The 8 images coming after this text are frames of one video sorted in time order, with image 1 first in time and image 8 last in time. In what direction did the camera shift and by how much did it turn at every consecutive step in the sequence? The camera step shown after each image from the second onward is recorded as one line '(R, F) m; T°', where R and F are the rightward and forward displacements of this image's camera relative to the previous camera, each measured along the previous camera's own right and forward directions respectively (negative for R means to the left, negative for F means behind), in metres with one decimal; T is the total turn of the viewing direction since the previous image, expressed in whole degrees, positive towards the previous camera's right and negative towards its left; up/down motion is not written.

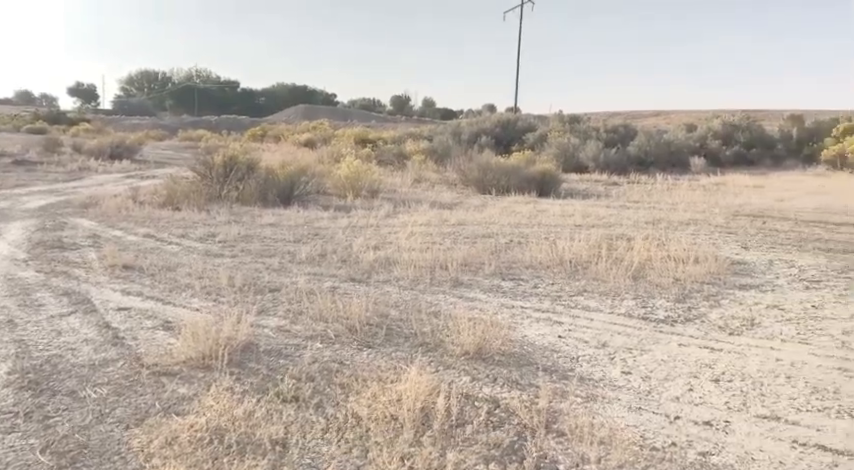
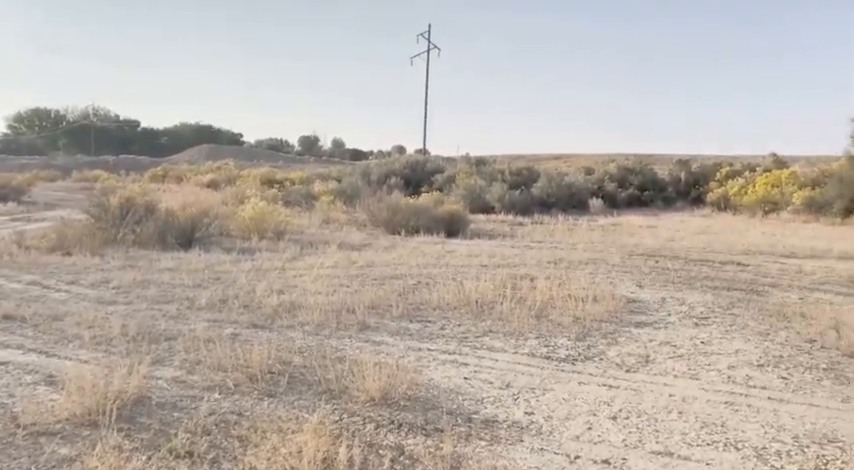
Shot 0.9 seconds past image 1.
(+0.3, 0.0) m; +6°
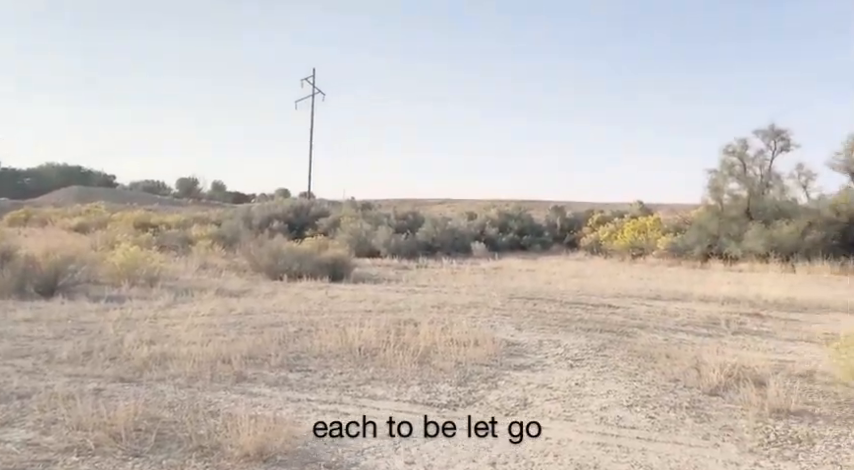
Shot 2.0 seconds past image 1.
(+0.4, 0.0) m; +8°
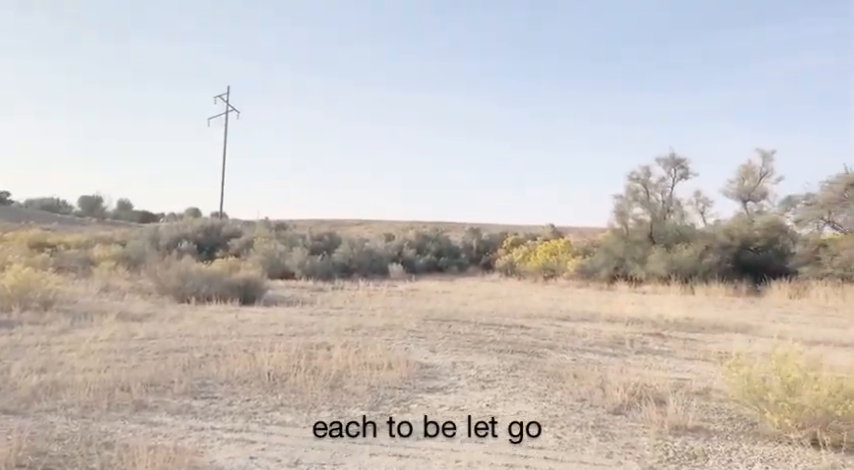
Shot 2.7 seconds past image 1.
(+0.3, 0.0) m; +6°
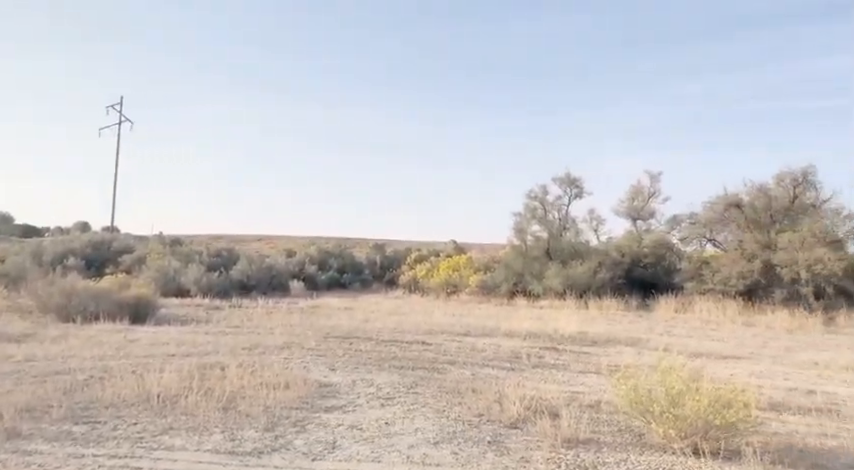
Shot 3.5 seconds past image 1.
(+0.4, 0.0) m; +6°
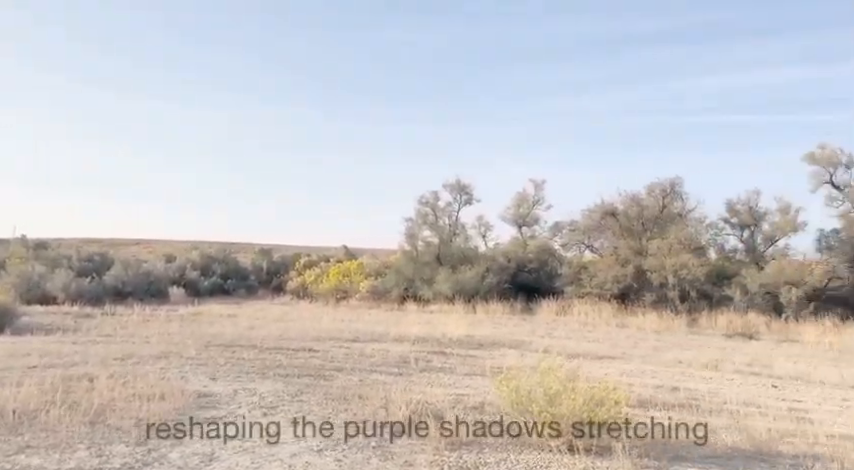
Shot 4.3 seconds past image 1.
(+0.3, 0.0) m; +8°
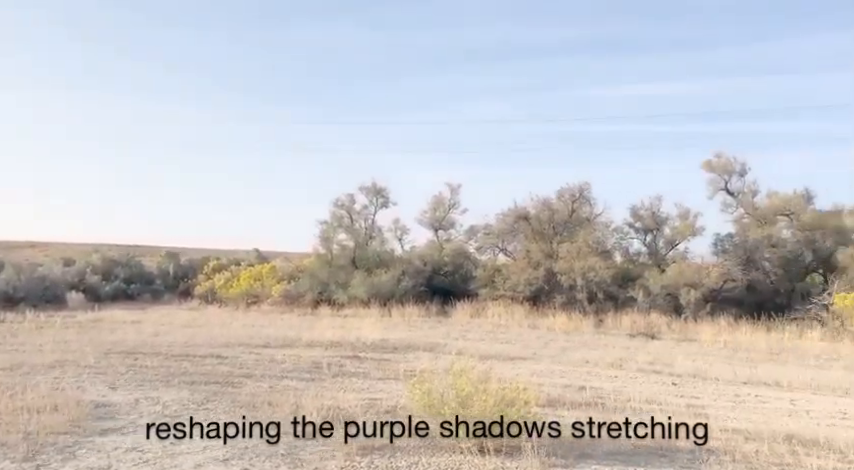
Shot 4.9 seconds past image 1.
(+0.3, 0.0) m; +6°
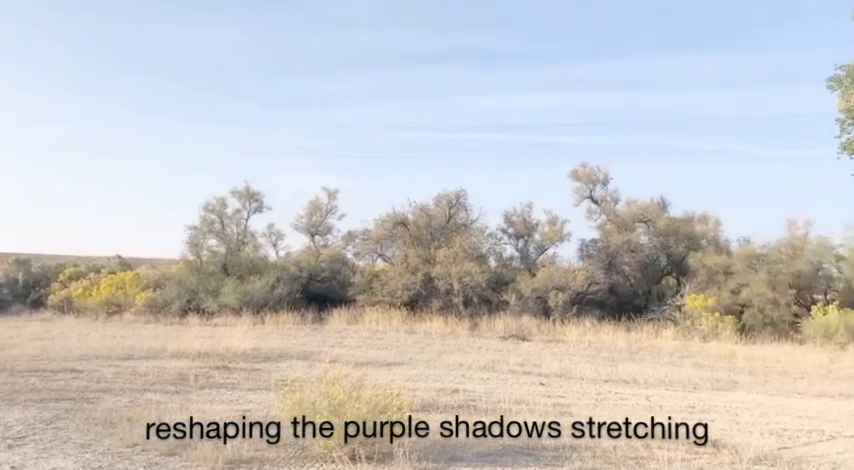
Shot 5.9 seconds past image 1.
(+0.4, 0.0) m; +8°
